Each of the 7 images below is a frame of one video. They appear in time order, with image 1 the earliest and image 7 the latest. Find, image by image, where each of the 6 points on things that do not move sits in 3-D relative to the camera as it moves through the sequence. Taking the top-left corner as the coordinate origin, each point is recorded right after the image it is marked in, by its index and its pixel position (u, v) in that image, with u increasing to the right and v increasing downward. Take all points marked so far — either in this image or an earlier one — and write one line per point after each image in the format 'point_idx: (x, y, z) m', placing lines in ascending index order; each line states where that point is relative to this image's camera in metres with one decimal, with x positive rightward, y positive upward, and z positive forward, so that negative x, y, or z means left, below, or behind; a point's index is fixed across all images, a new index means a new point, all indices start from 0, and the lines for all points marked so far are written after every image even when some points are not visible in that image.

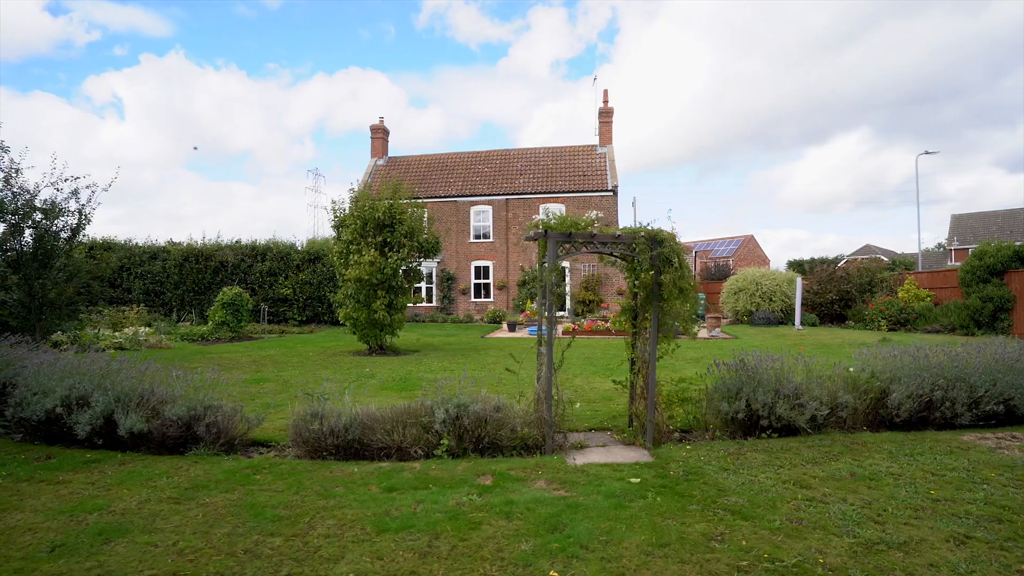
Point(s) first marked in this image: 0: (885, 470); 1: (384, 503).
0: (+3.3, -1.6, +5.1) m
1: (-1.0, -1.7, +4.7) m
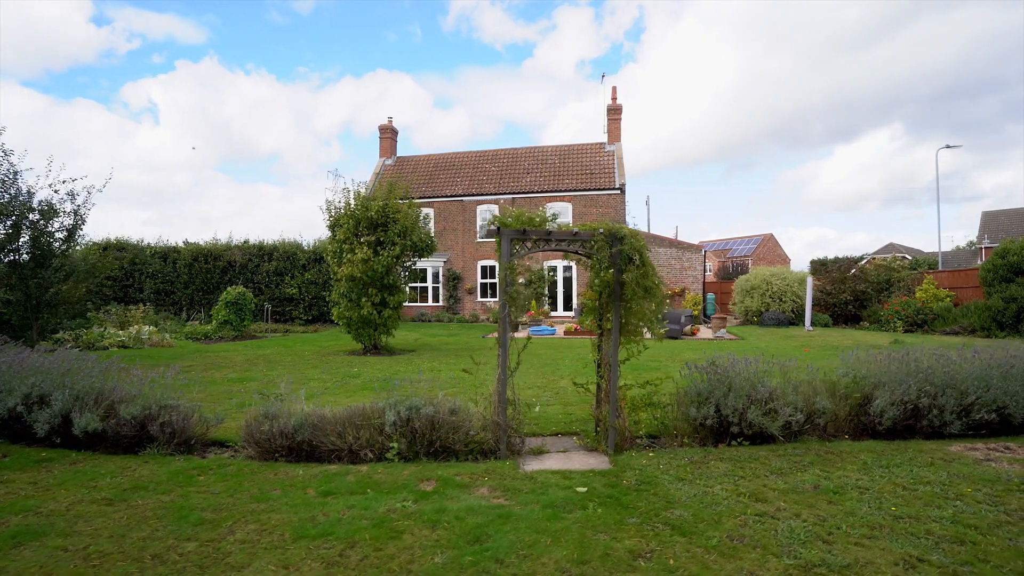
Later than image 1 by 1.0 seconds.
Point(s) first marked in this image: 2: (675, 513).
0: (+2.8, -1.6, +4.8) m
1: (-1.6, -1.7, +4.6) m
2: (+1.2, -1.7, +4.3) m
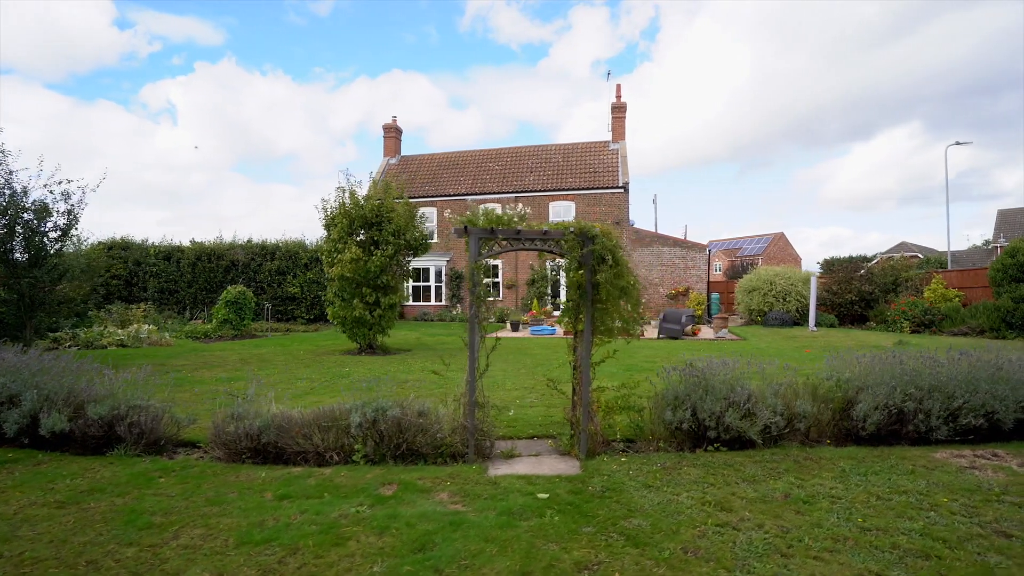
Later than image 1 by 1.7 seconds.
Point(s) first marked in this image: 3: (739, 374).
0: (+2.4, -1.6, +4.6) m
1: (-1.9, -1.7, +4.5) m
2: (+0.9, -1.7, +4.1) m
3: (+2.3, -0.9, +6.0) m
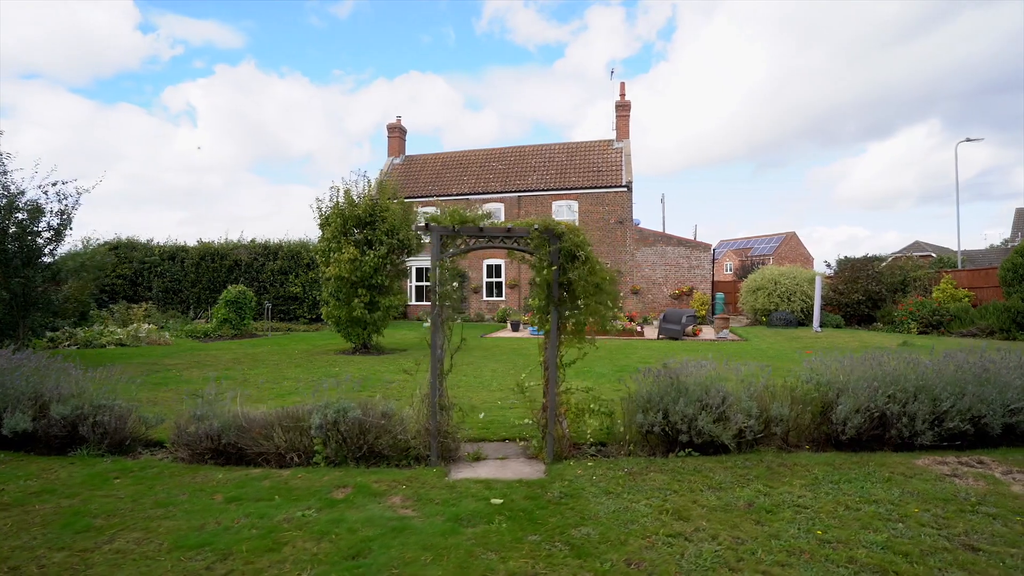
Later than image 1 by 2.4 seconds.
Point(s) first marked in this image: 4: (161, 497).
0: (+2.1, -1.6, +4.4) m
1: (-2.3, -1.7, +4.4) m
2: (+0.5, -1.6, +4.0) m
3: (+2.0, -0.9, +5.8) m
4: (-2.8, -1.7, +4.7) m
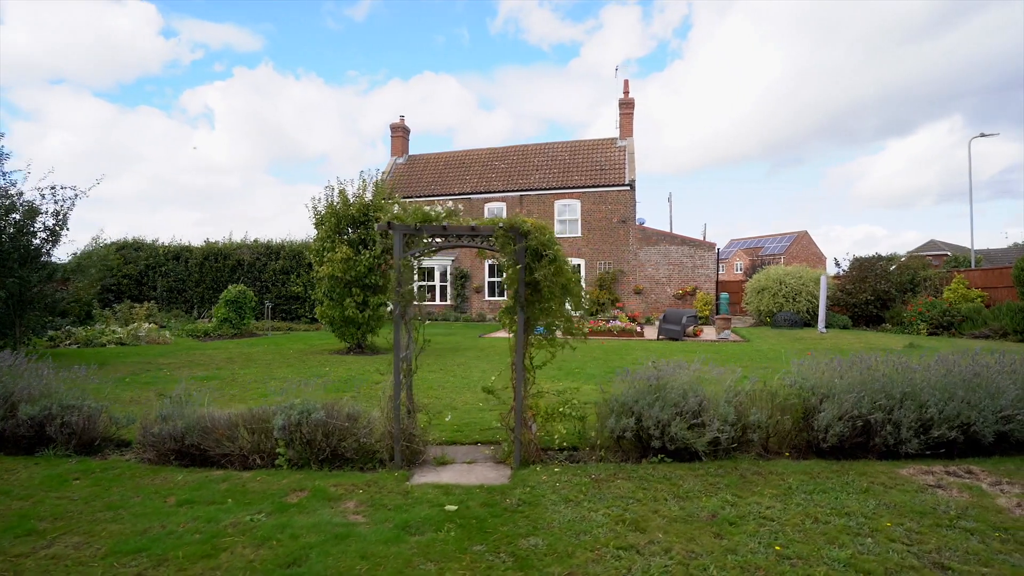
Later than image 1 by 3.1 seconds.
0: (+1.7, -1.6, +4.1) m
1: (-2.6, -1.7, +4.3) m
2: (+0.1, -1.6, +3.8) m
3: (+1.7, -0.9, +5.6) m
4: (-3.2, -1.7, +4.7) m
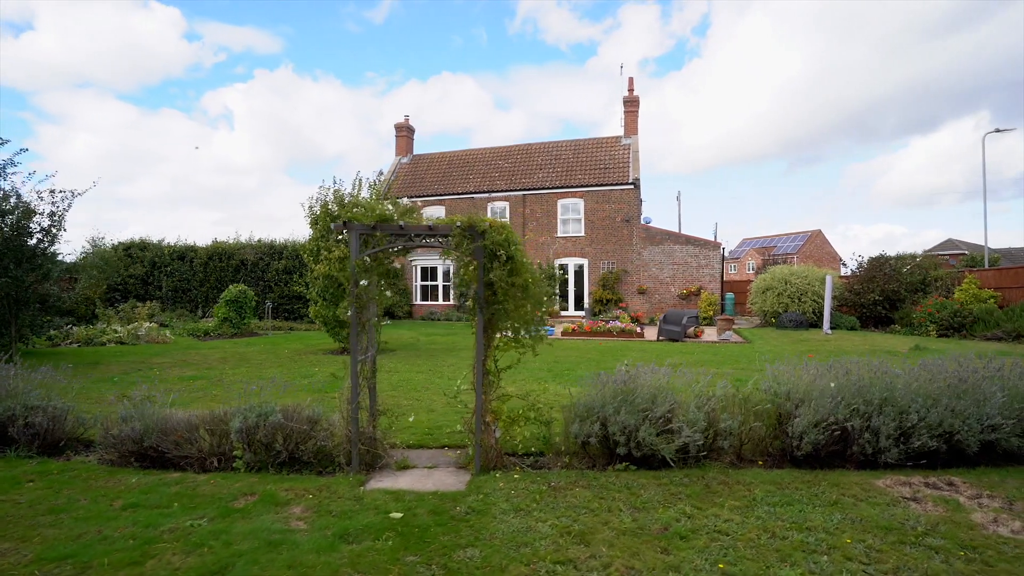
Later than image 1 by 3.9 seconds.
0: (+1.4, -1.6, +3.9) m
1: (-3.0, -1.7, +4.2) m
2: (-0.3, -1.6, +3.6) m
3: (+1.4, -0.9, +5.4) m
4: (-3.5, -1.7, +4.6) m
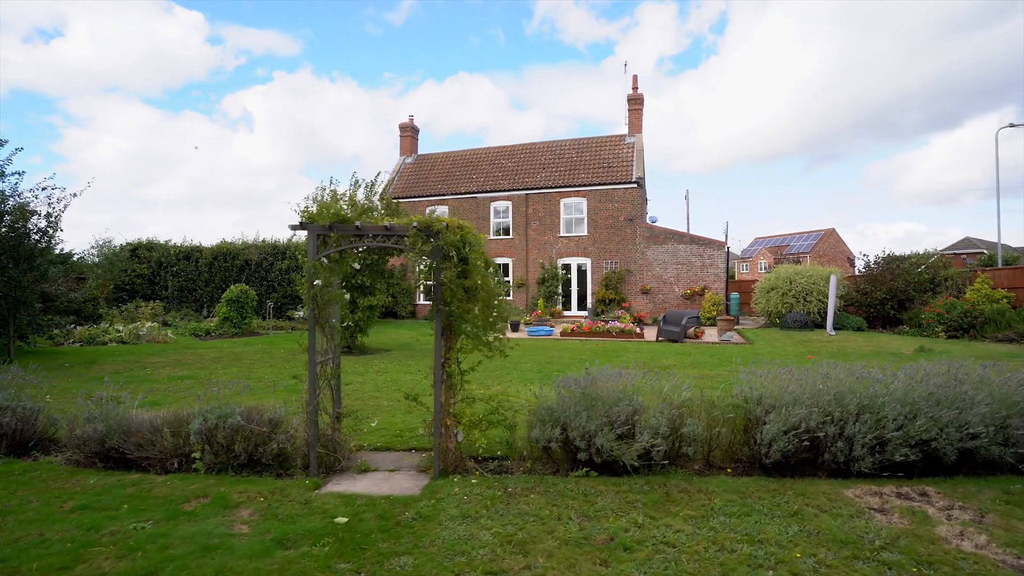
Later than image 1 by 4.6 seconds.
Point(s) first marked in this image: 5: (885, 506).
0: (+1.0, -1.6, +3.8) m
1: (-3.3, -1.7, +4.1) m
2: (-0.7, -1.6, +3.5) m
3: (+1.1, -0.9, +5.2) m
4: (-3.9, -1.7, +4.6) m
5: (+2.6, -1.5, +4.1) m
